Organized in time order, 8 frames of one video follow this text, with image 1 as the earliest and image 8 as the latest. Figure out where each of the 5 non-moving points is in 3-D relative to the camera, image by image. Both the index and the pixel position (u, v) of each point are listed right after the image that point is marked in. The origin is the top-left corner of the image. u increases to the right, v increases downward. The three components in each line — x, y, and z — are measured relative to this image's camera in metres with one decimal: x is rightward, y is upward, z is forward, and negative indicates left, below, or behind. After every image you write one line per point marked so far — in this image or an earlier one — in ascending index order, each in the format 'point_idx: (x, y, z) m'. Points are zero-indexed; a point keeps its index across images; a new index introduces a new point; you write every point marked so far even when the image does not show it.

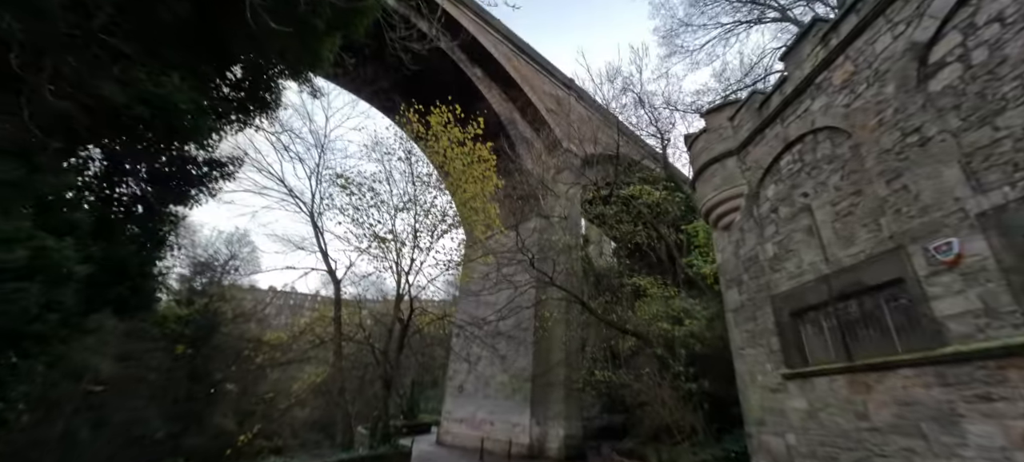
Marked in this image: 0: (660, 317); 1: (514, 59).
0: (+3.5, -2.1, +9.3) m
1: (+0.1, +6.1, +13.9) m
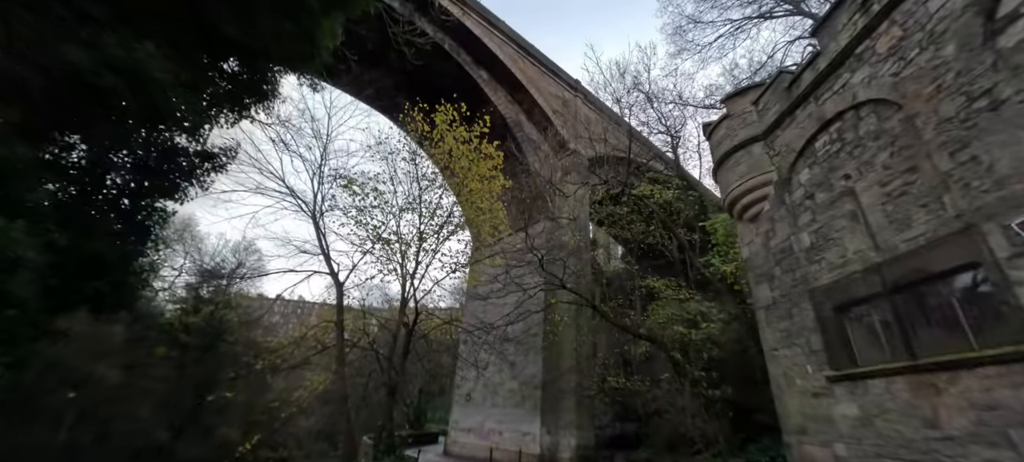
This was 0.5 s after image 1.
0: (+3.7, -2.1, +8.9) m
1: (+0.3, +6.0, +13.7) m
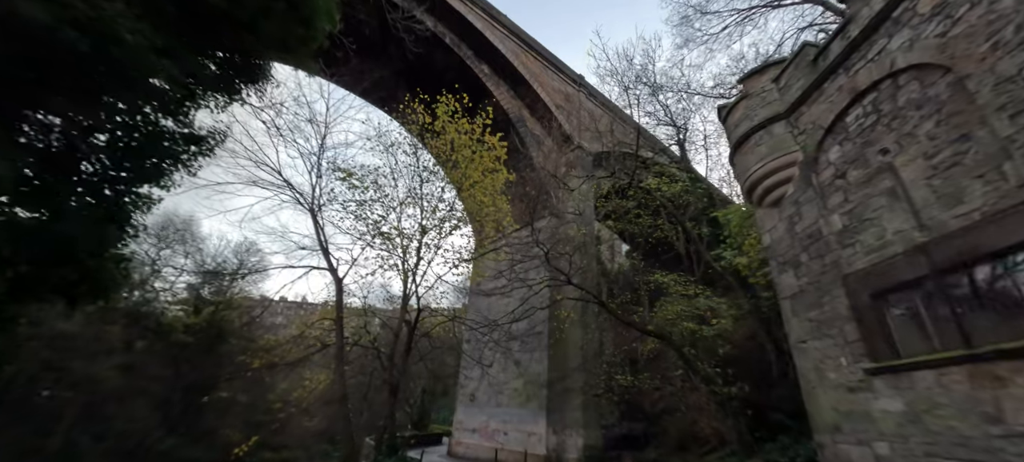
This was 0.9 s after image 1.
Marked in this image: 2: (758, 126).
0: (+3.8, -1.9, +8.7) m
1: (+0.4, +6.1, +13.4) m
2: (+2.7, +1.2, +4.2) m
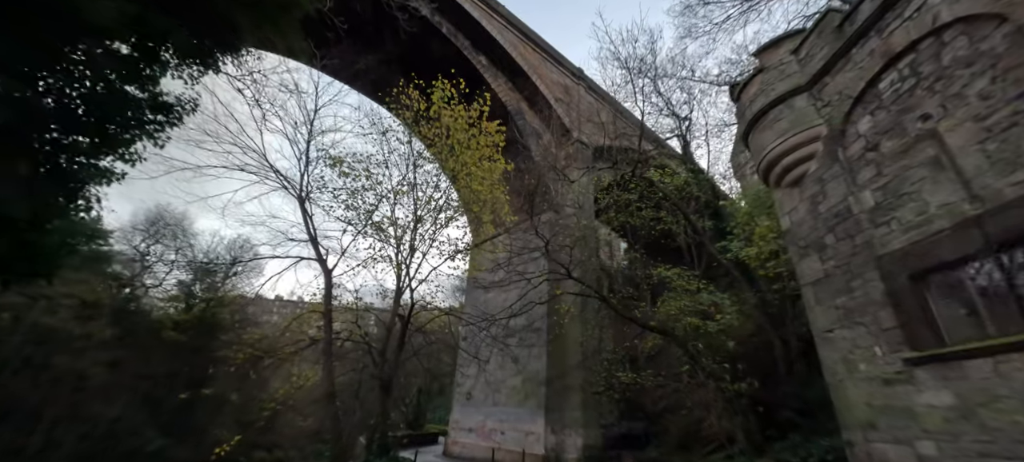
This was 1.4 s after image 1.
0: (+3.8, -1.8, +8.4) m
1: (+0.3, +6.3, +13.1) m
2: (+2.7, +1.4, +4.0) m
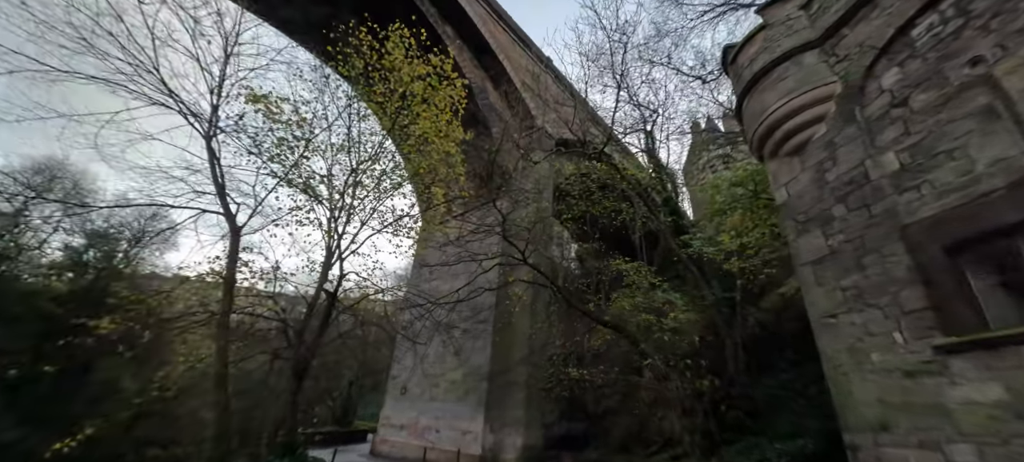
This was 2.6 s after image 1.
0: (+2.7, -1.6, +8.0) m
1: (-0.7, +6.8, +12.4) m
2: (+2.4, +1.6, +3.5) m
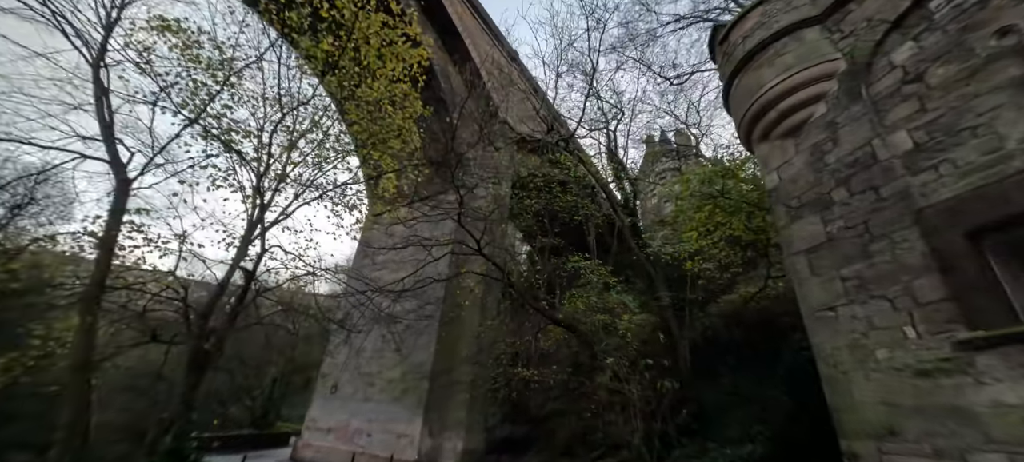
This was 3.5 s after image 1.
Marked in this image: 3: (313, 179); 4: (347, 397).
0: (+1.7, -1.5, +7.8) m
1: (-1.6, +7.0, +11.7) m
2: (+2.2, +1.7, +3.3) m
3: (-3.0, +0.8, +5.9) m
4: (-4.1, -4.1, +9.5) m
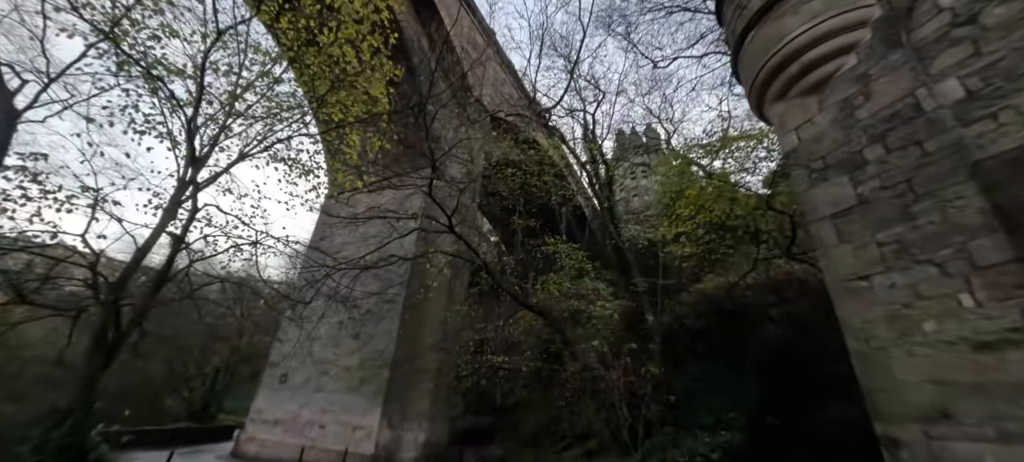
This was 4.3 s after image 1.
0: (+1.1, -1.2, +7.5) m
1: (-2.2, +7.6, +11.0) m
2: (+2.2, +1.9, +3.0) m
3: (-3.3, +1.3, +5.1) m
4: (-4.9, -3.5, +8.7) m
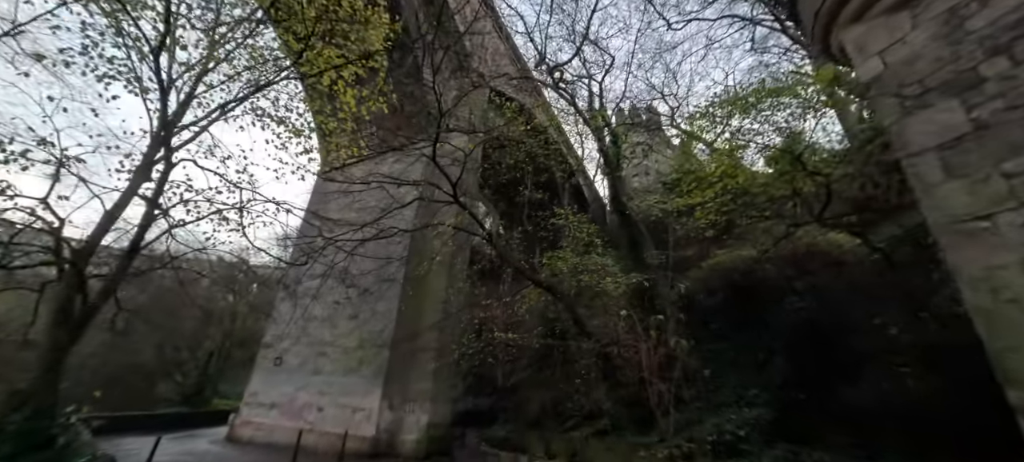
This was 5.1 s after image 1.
0: (+1.3, -0.7, +7.1) m
1: (-2.2, +8.2, +10.2) m
2: (+2.3, +2.2, +2.5) m
3: (-3.2, +1.7, +4.6) m
4: (-4.8, -3.0, +8.3) m
